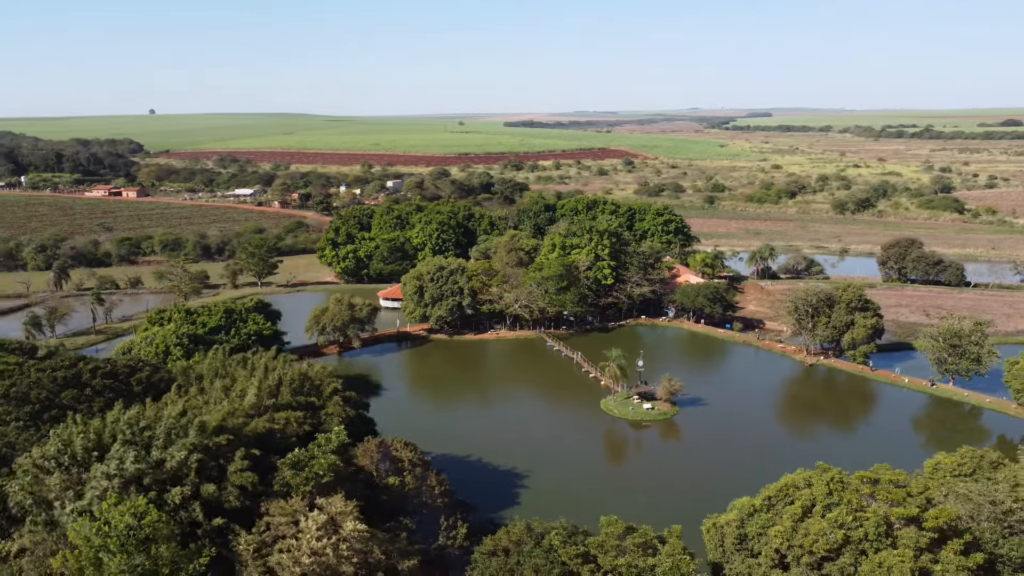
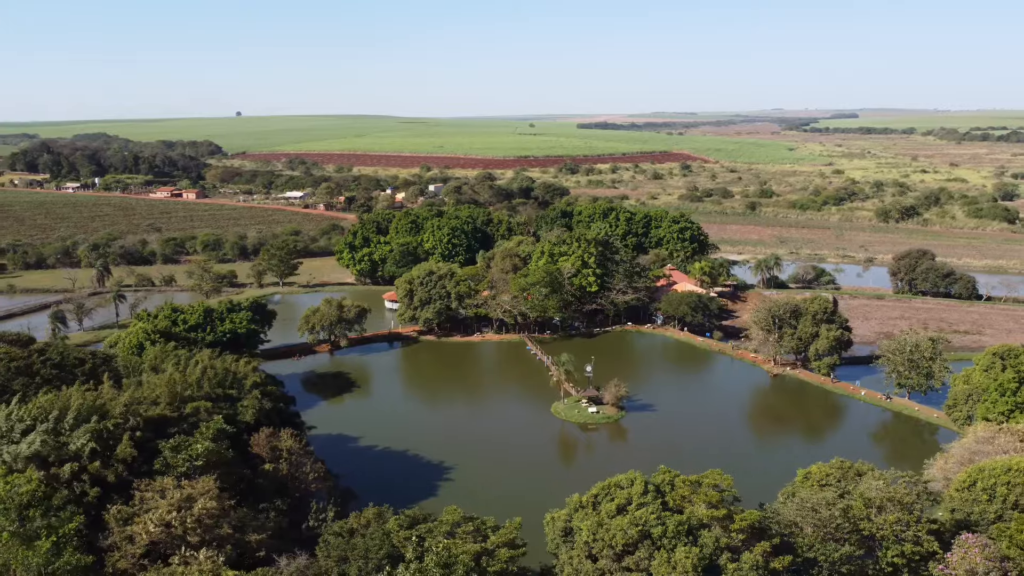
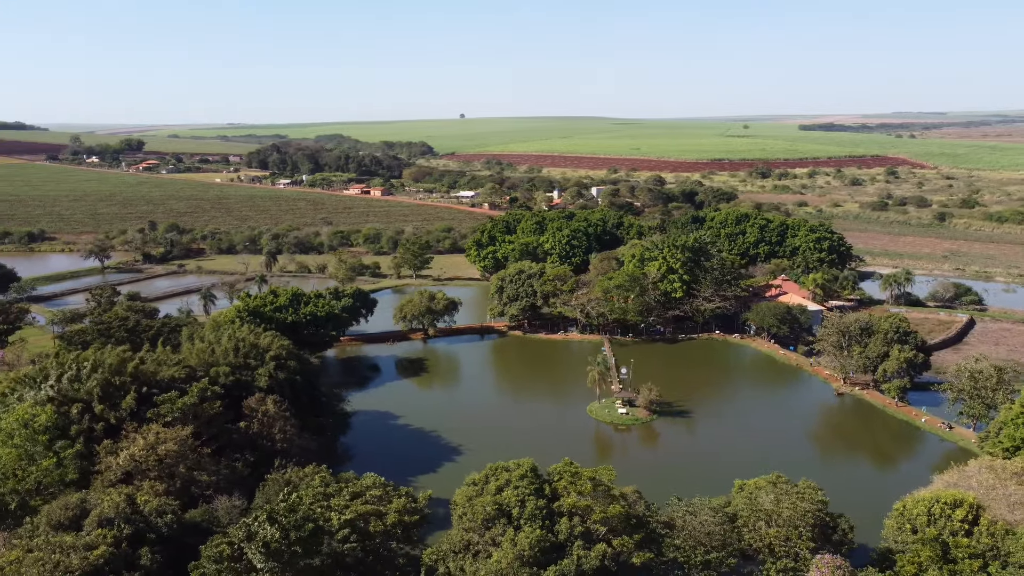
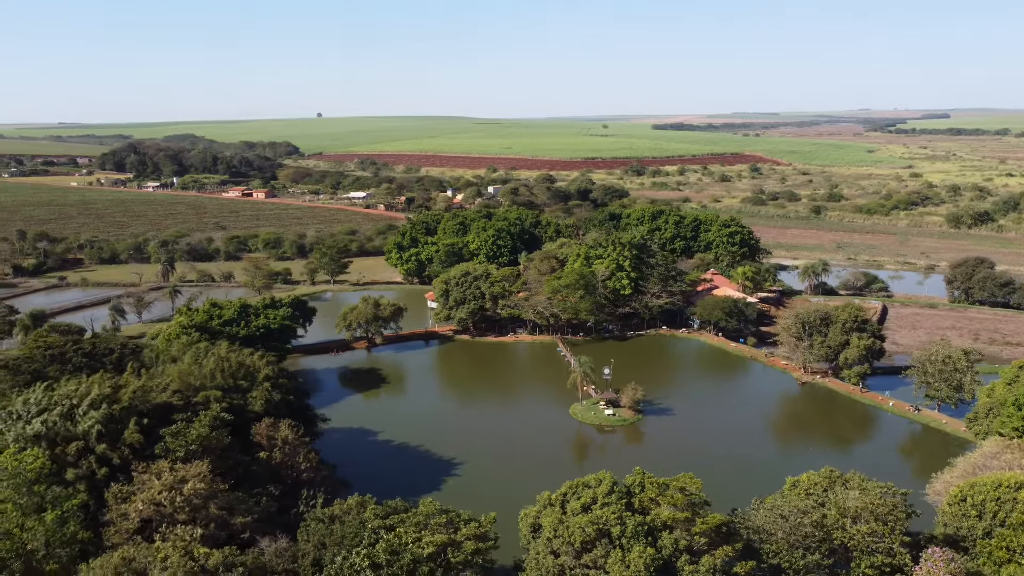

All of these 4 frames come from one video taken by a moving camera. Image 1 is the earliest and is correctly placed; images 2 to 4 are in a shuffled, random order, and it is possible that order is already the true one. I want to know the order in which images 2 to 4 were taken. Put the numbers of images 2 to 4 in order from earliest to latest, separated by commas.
2, 4, 3
